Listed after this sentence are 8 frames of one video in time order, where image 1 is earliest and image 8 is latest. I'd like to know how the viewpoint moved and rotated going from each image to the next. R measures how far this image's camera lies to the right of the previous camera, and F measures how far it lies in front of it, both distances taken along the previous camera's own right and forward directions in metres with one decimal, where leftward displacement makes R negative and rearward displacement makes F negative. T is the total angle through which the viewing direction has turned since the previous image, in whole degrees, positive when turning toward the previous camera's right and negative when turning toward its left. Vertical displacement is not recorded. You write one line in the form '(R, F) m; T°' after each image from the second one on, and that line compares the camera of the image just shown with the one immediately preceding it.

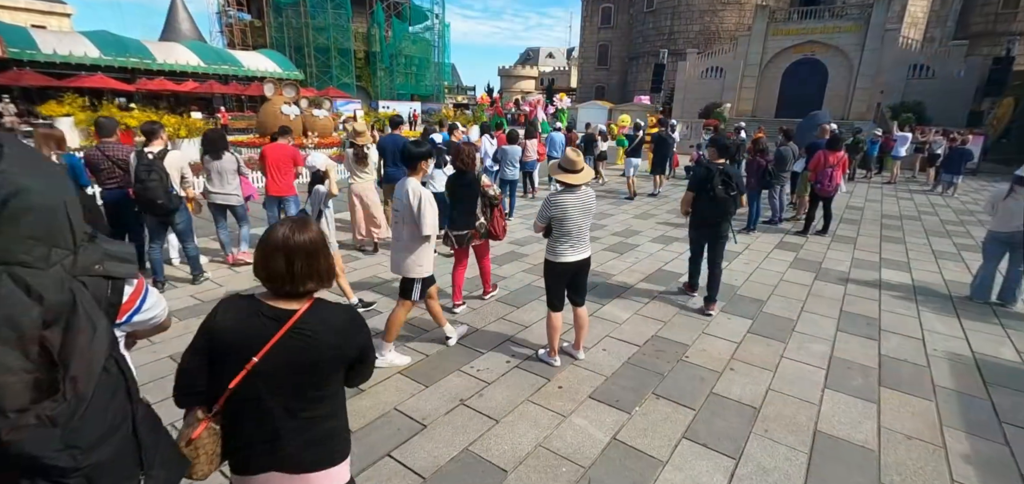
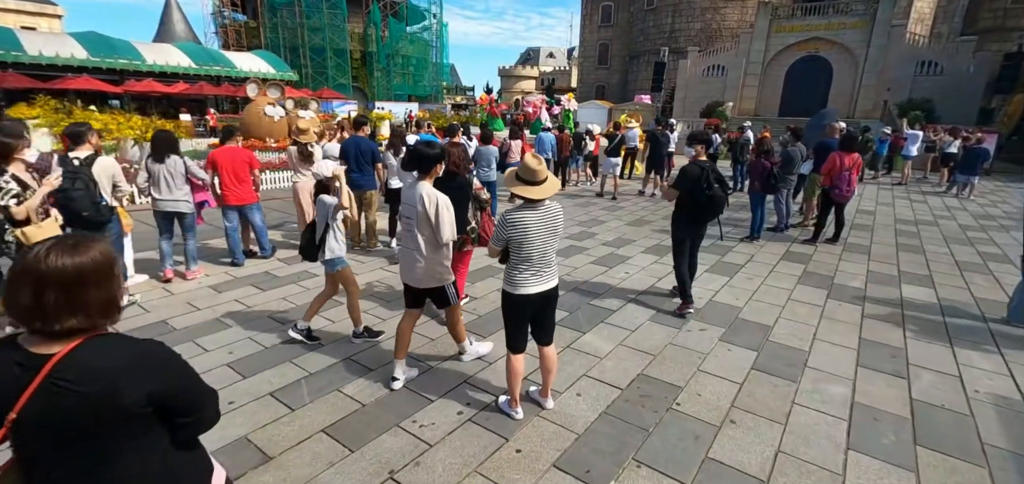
(+0.3, +0.6) m; 0°
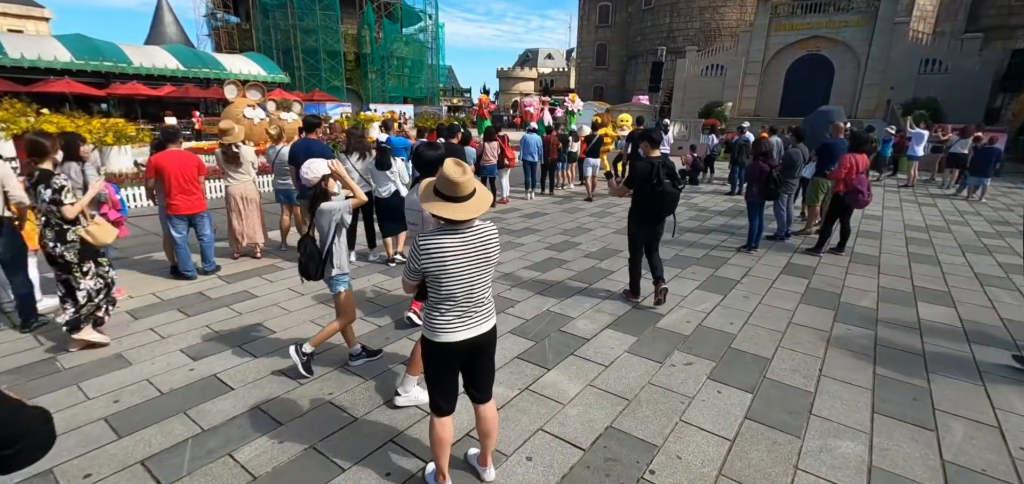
(+0.4, +0.6) m; 0°
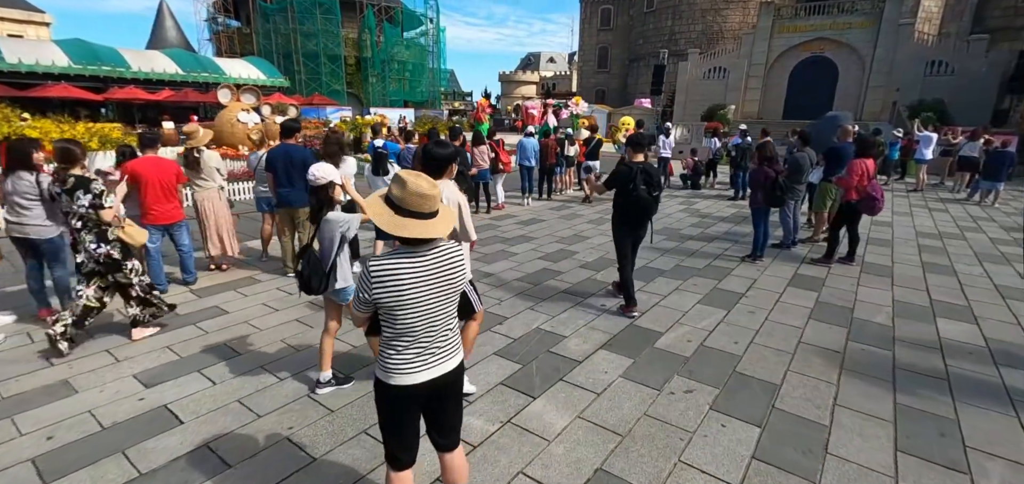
(+0.1, +0.3) m; 0°
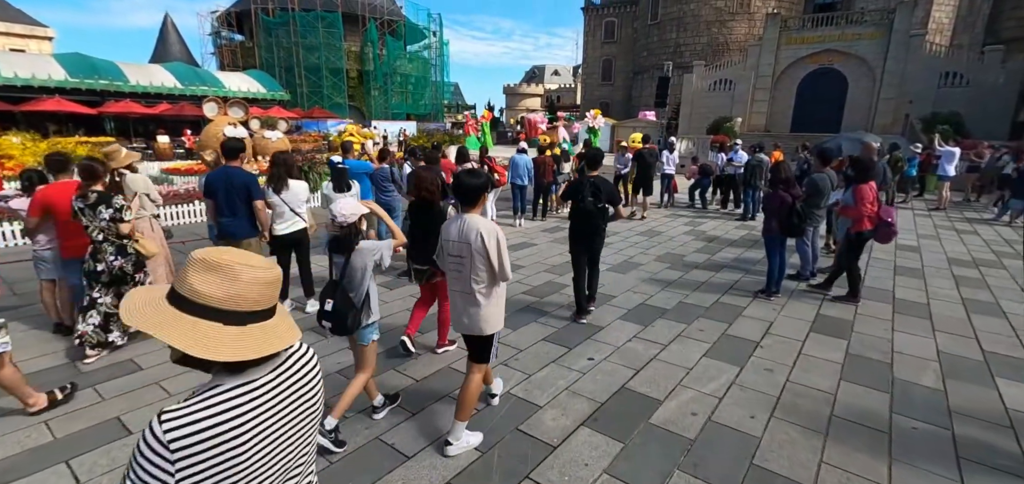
(+0.3, +0.7) m; -1°
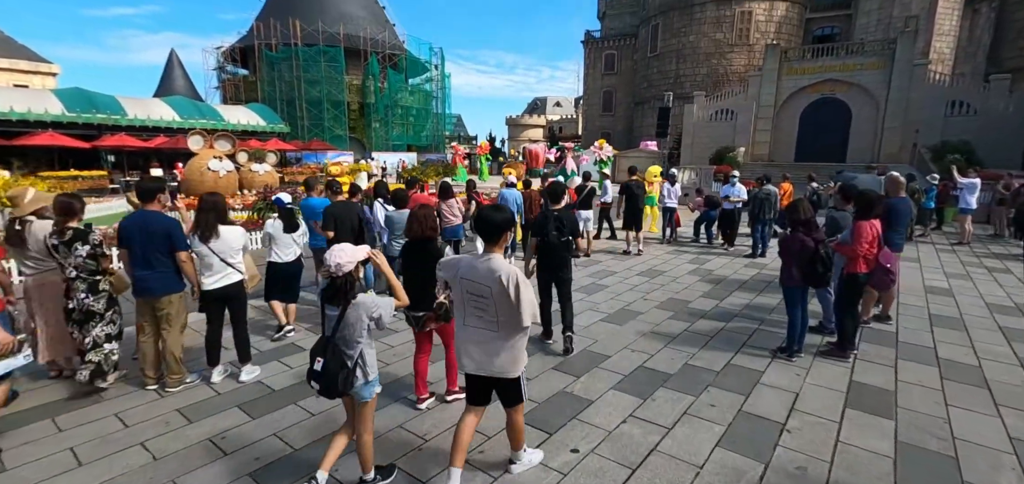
(+0.3, +0.7) m; 0°
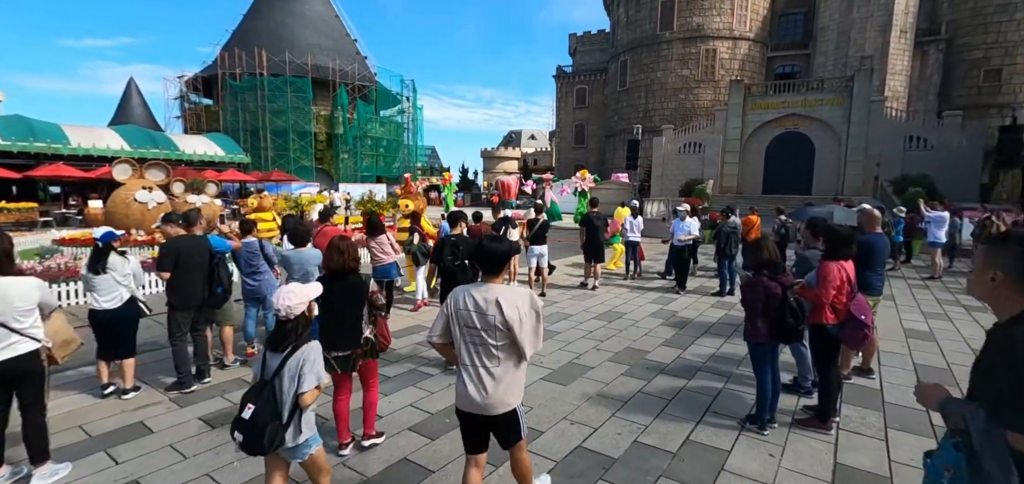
(+0.6, +0.9) m; +3°
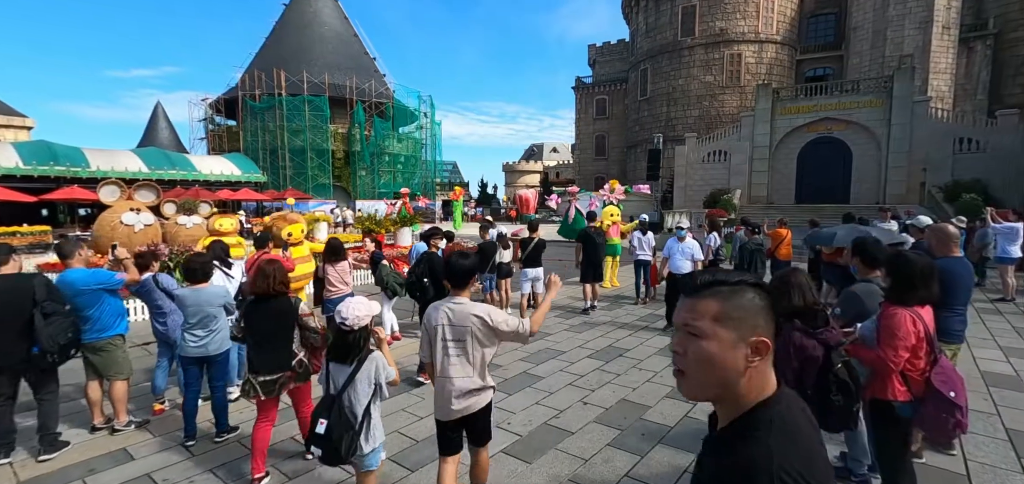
(+0.6, +1.1) m; -3°
